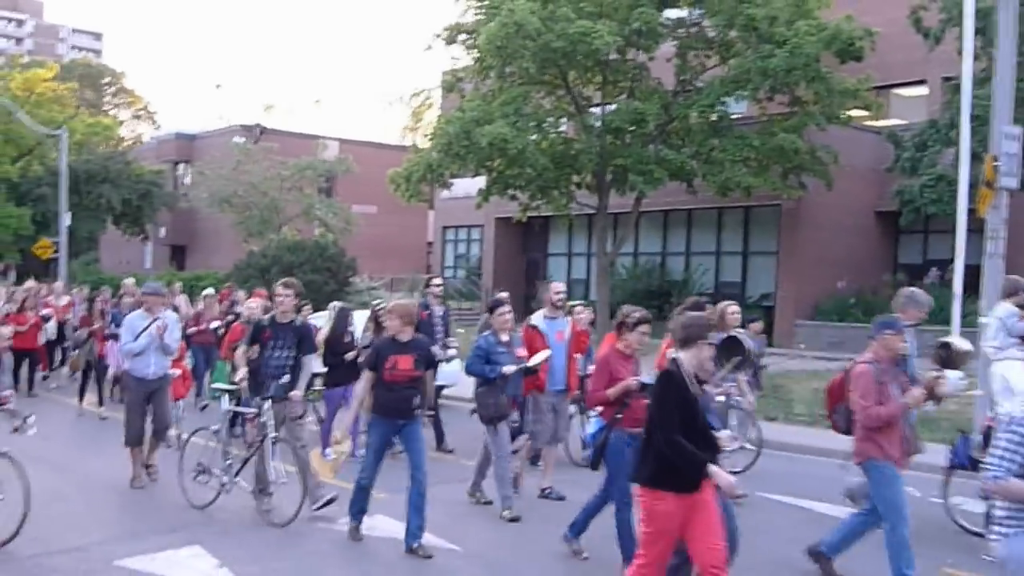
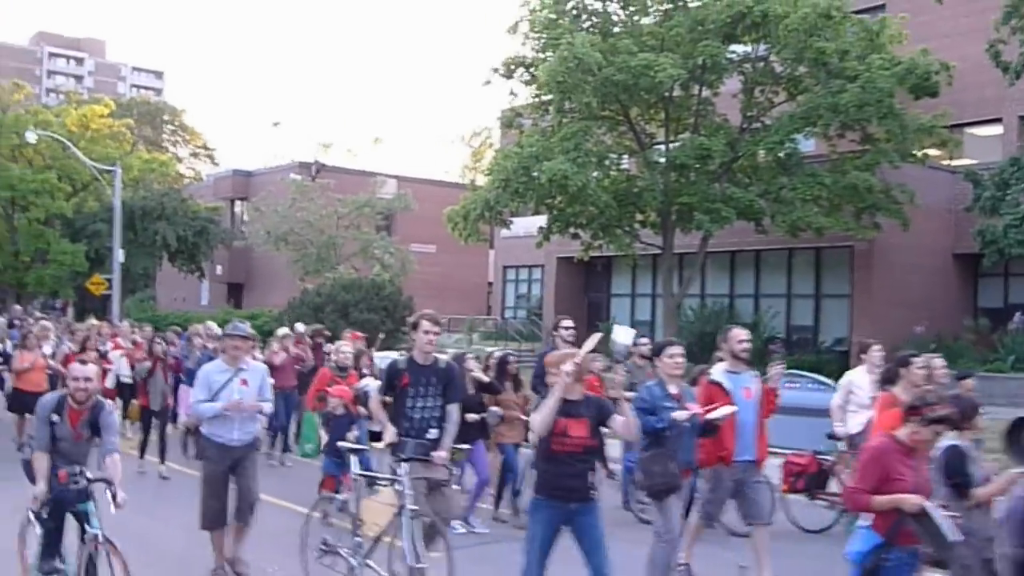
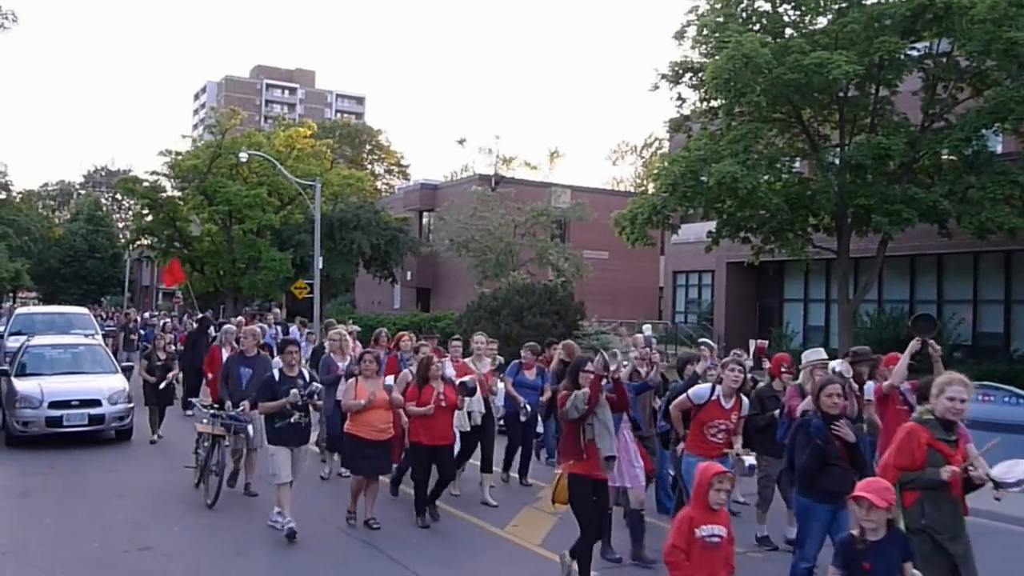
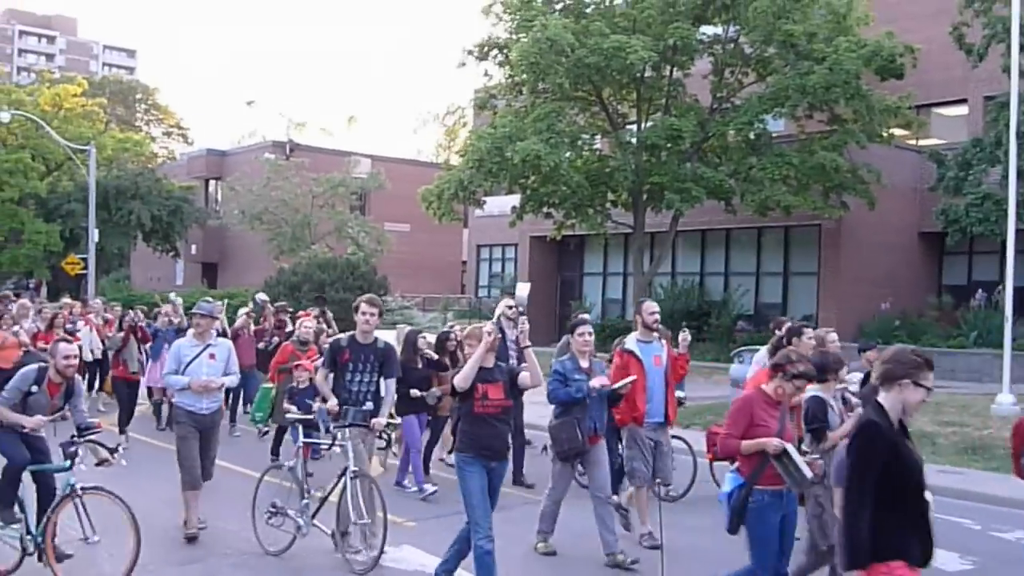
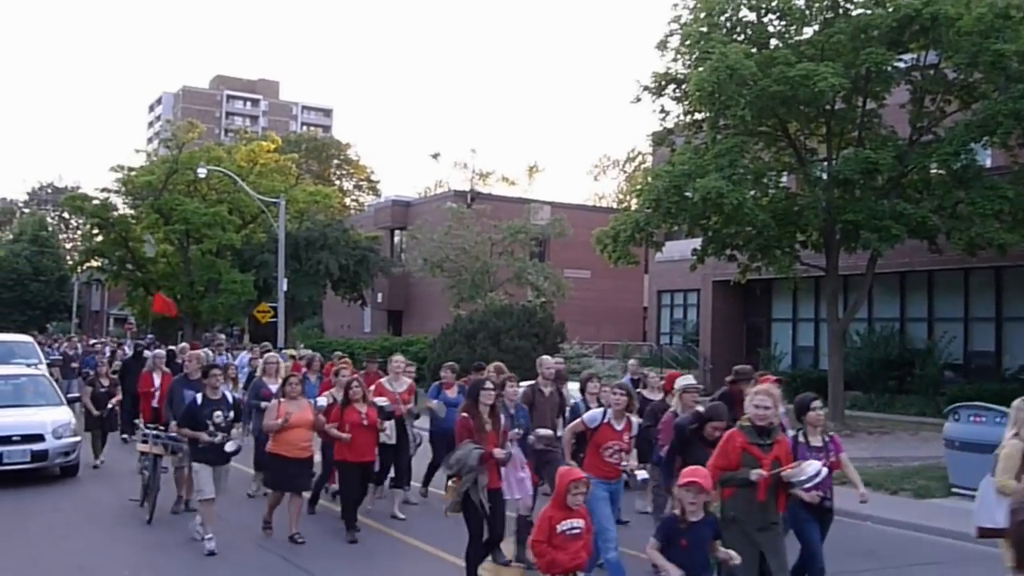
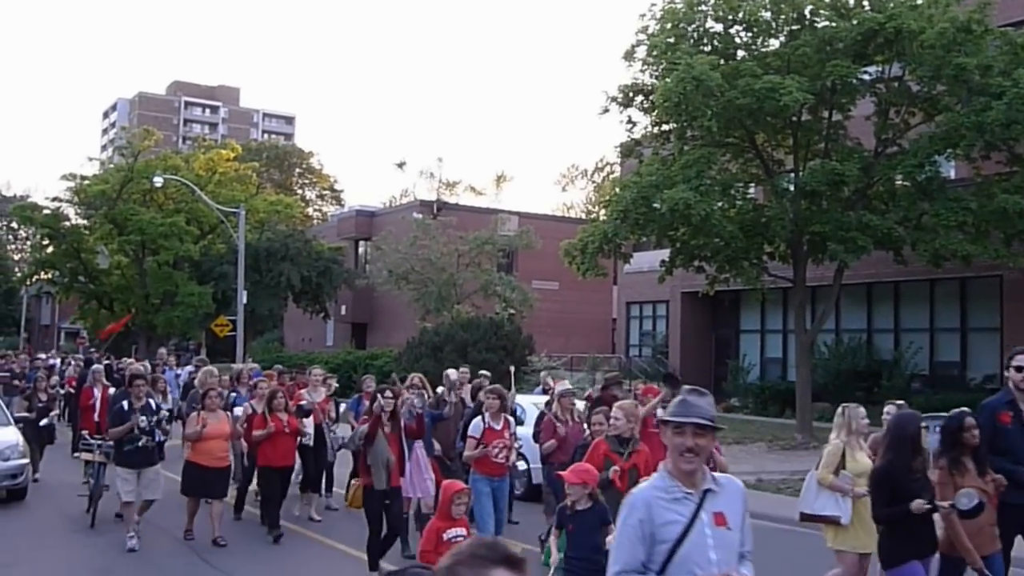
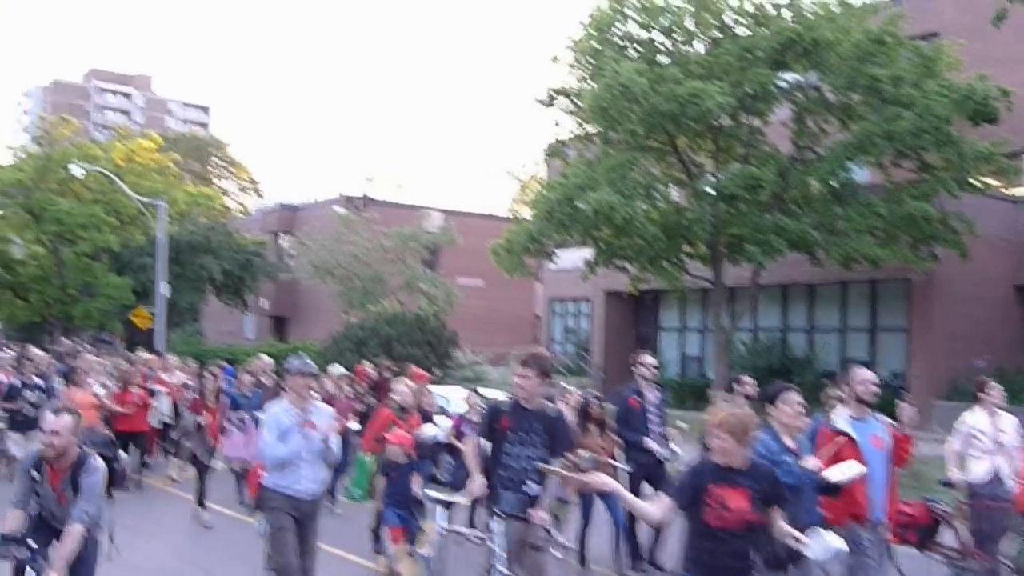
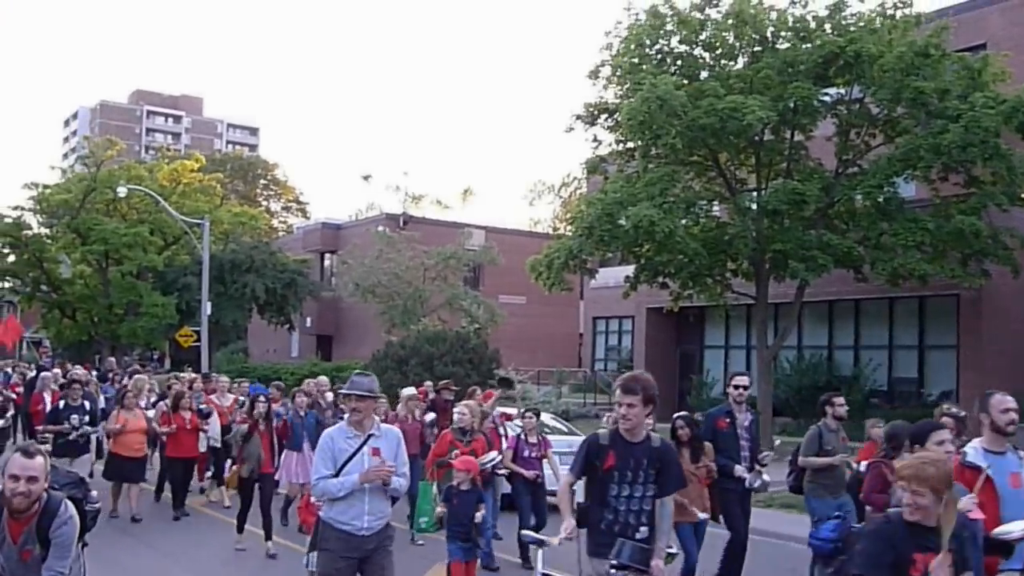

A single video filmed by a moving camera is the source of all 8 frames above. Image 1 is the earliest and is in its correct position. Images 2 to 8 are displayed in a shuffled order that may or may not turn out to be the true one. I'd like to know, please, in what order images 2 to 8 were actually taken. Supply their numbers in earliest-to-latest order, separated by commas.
4, 2, 7, 8, 6, 5, 3
